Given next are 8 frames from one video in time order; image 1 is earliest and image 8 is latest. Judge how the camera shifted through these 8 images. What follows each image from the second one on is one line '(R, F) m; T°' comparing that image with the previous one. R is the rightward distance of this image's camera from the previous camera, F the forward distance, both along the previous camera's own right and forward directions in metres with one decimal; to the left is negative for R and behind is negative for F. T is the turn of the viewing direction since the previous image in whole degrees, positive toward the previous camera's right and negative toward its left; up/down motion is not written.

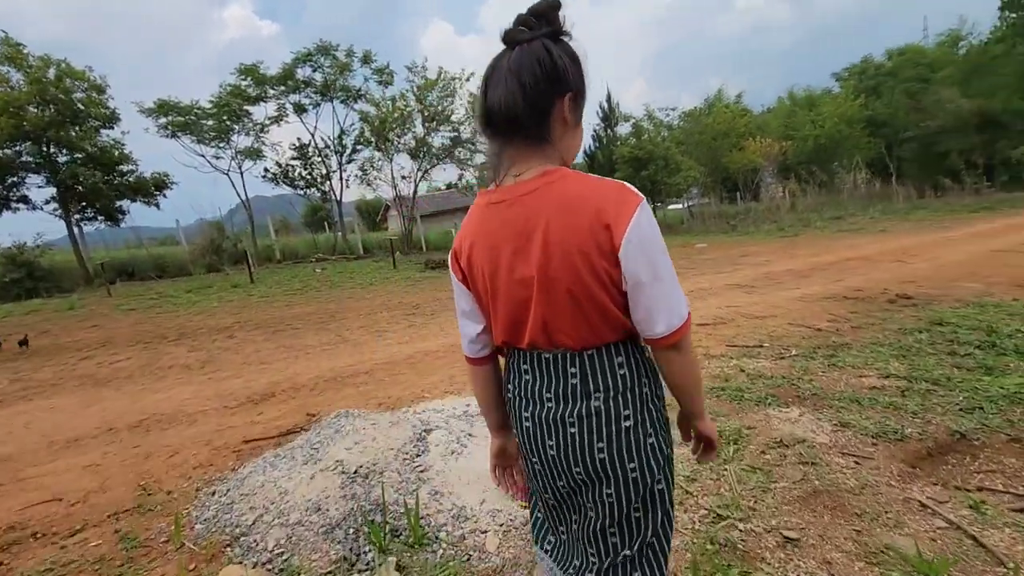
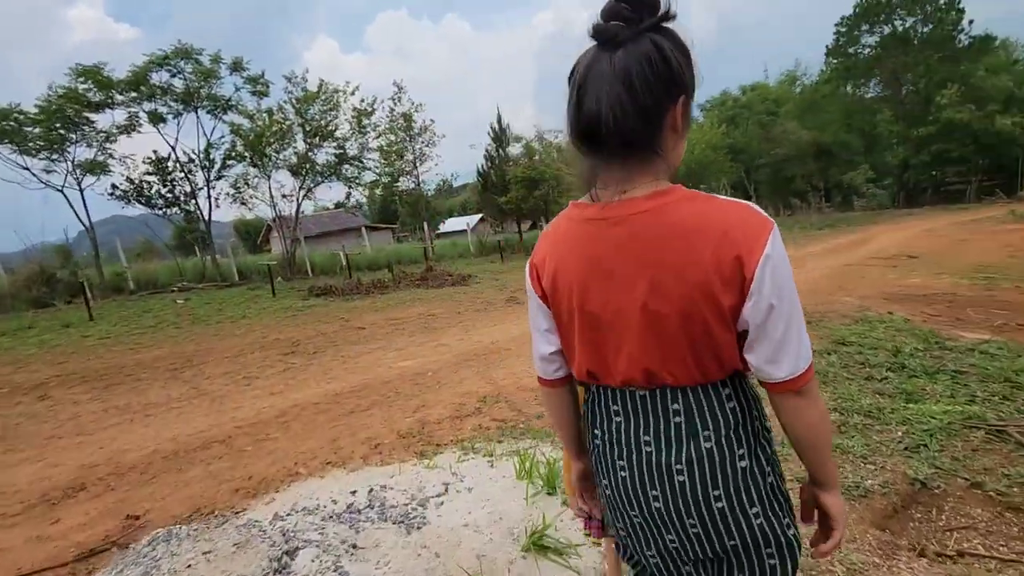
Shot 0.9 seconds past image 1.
(0.0, +0.6) m; +11°
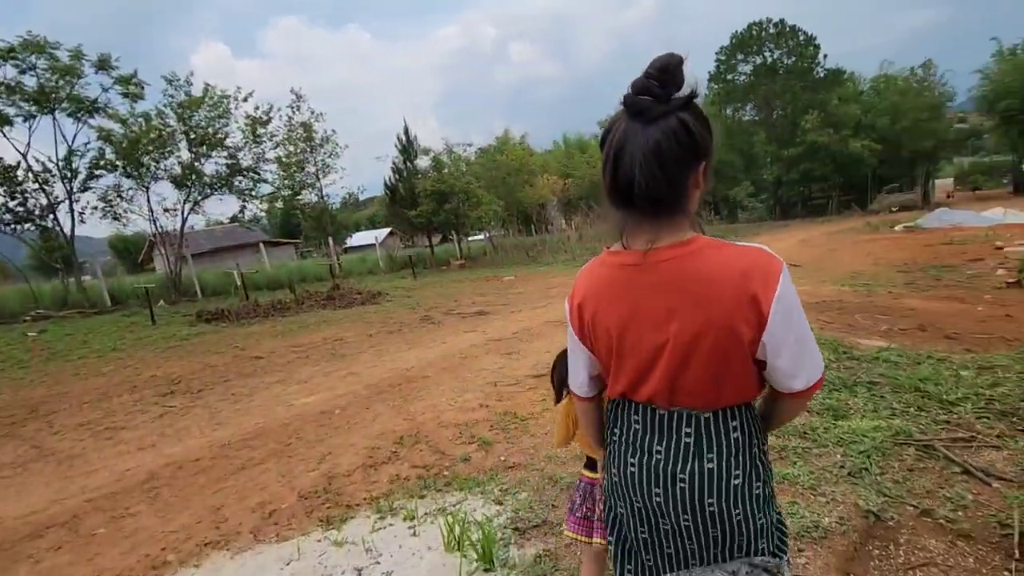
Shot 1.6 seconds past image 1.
(0.0, +0.4) m; +10°
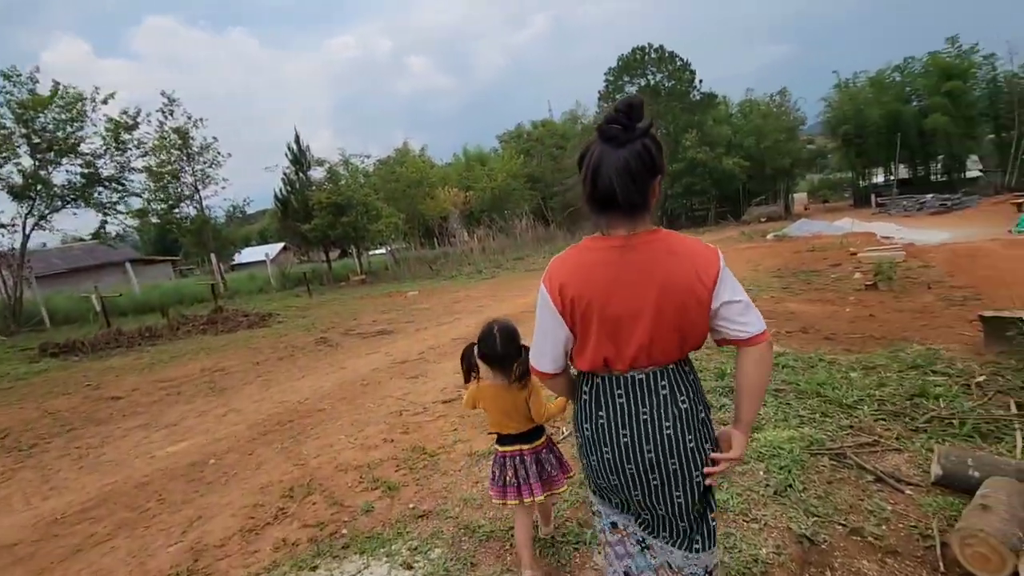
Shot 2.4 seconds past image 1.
(0.0, +0.3) m; +10°
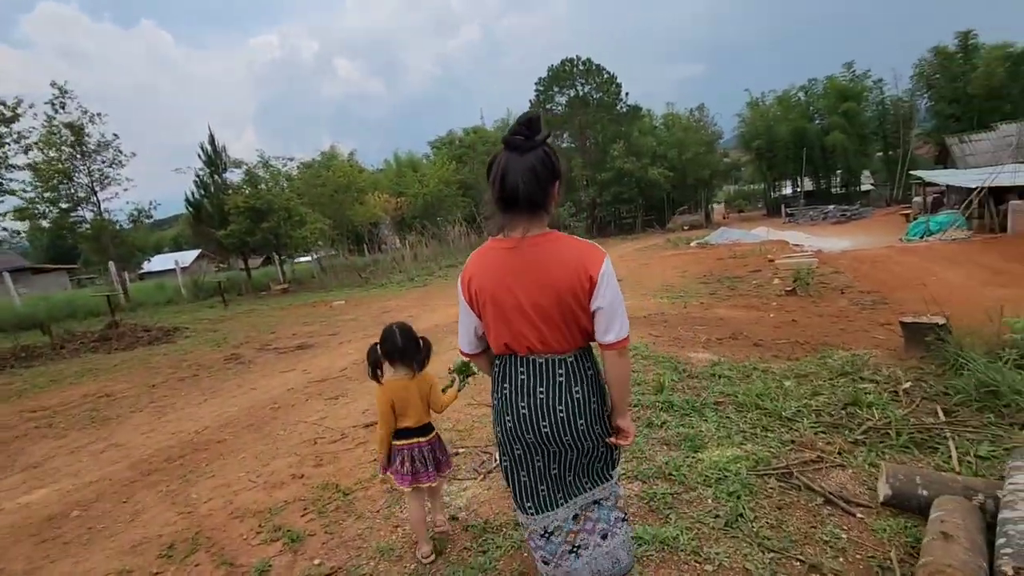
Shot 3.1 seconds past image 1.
(+0.1, +0.3) m; +7°
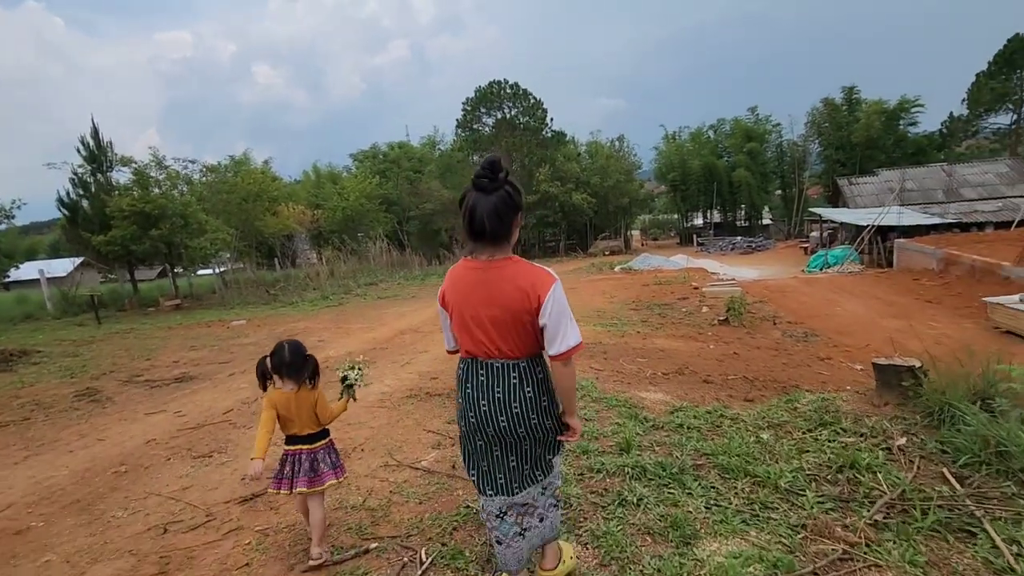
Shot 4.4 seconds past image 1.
(-0.1, +0.9) m; +8°
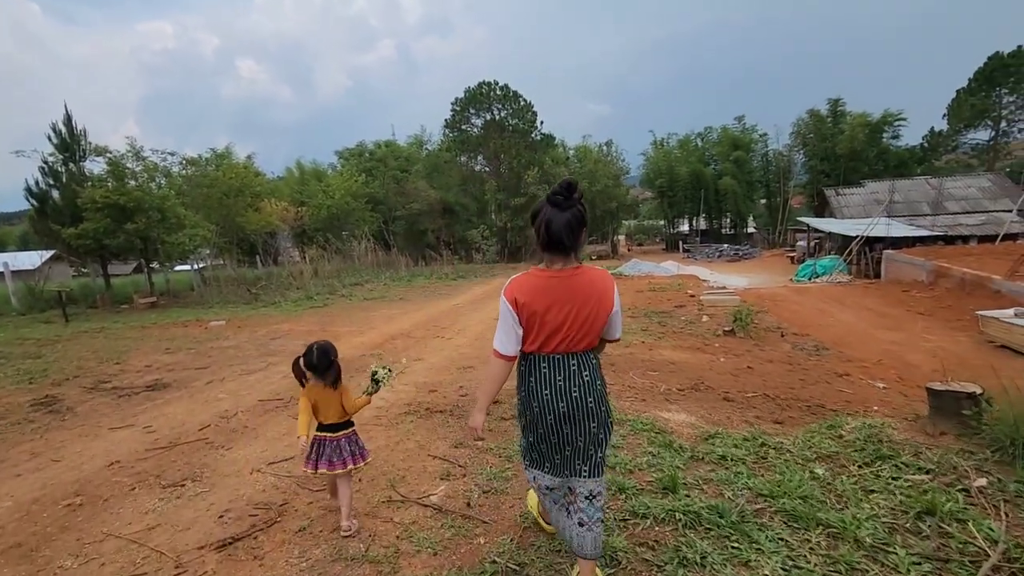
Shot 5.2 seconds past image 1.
(-0.3, +0.5) m; +2°
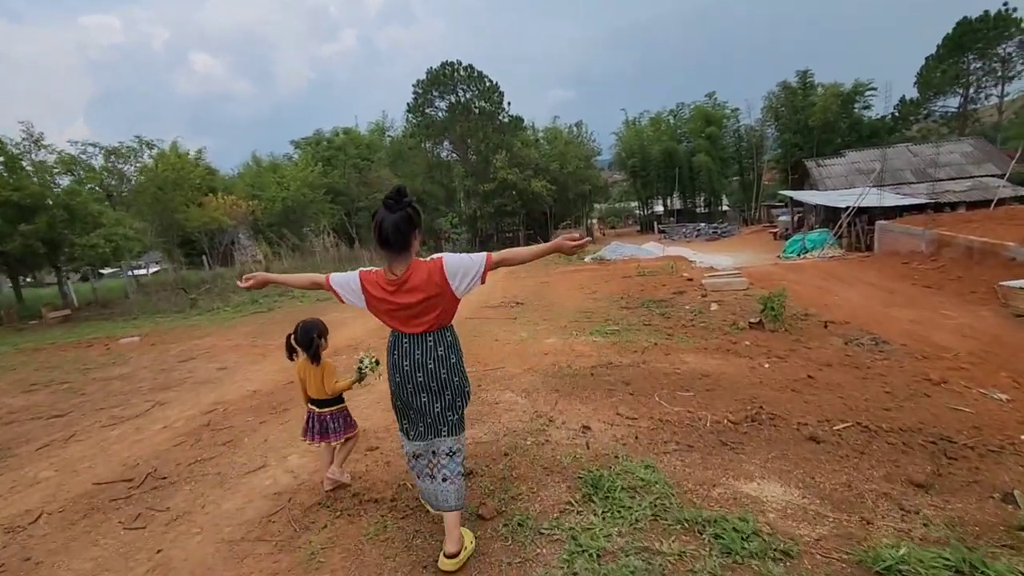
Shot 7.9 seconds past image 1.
(0.0, +2.0) m; +3°
